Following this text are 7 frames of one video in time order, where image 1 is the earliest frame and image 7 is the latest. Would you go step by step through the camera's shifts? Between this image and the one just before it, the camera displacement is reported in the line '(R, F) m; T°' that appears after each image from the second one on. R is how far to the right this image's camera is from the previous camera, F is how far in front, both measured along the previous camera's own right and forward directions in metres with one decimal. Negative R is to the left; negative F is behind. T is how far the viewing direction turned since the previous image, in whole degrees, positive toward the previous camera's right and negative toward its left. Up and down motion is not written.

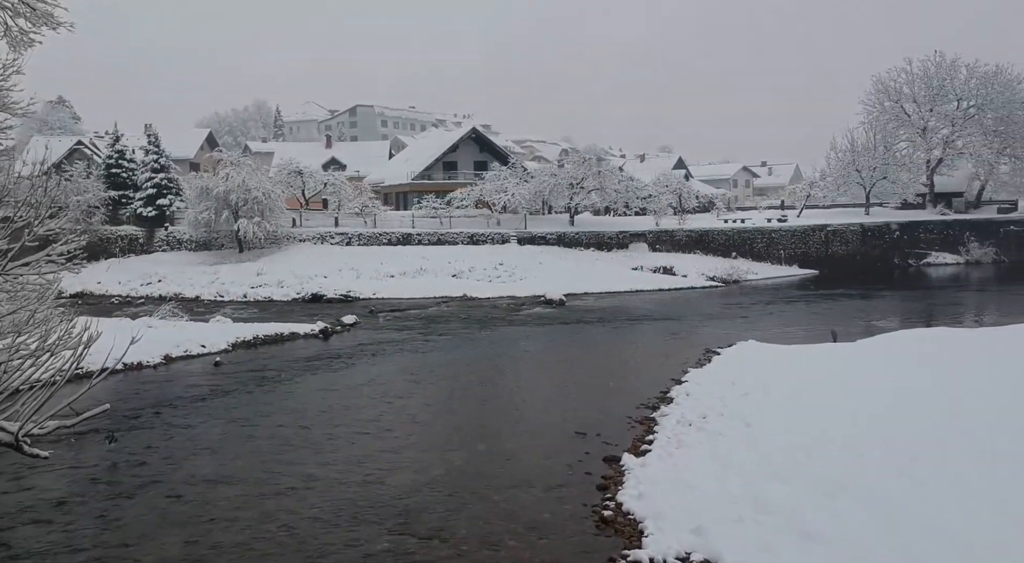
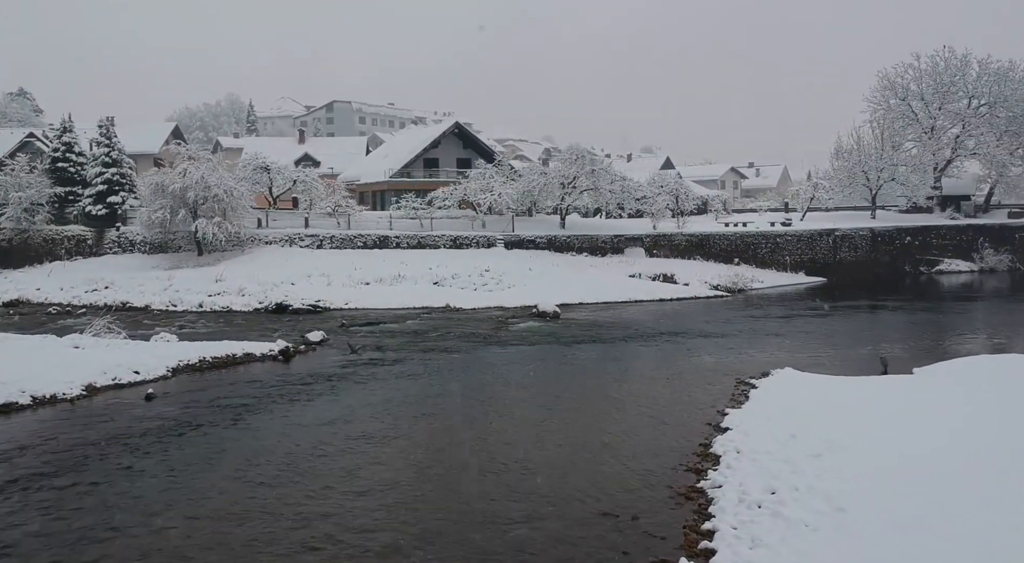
(-0.4, +3.2) m; +2°
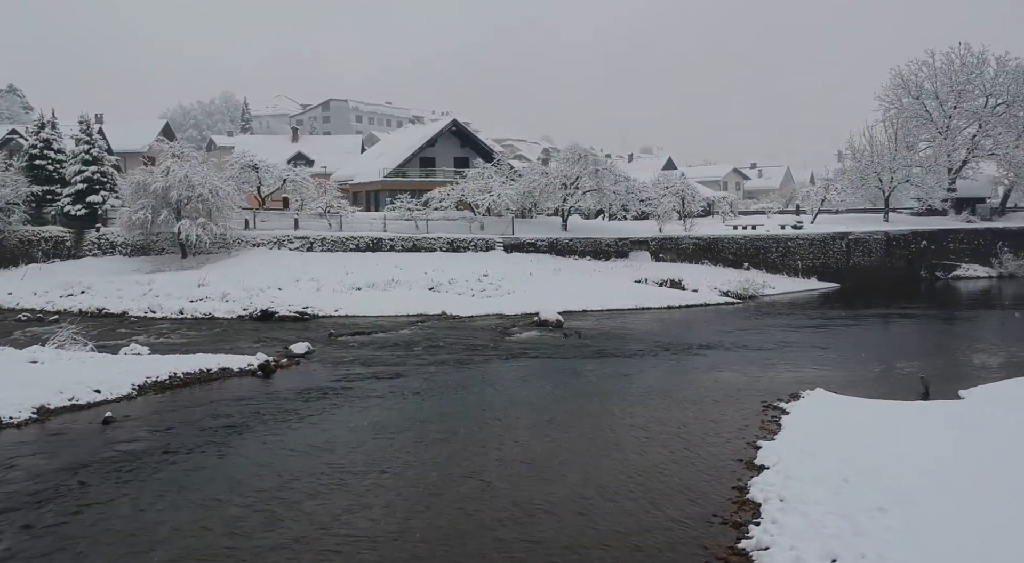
(-0.1, +1.7) m; 0°
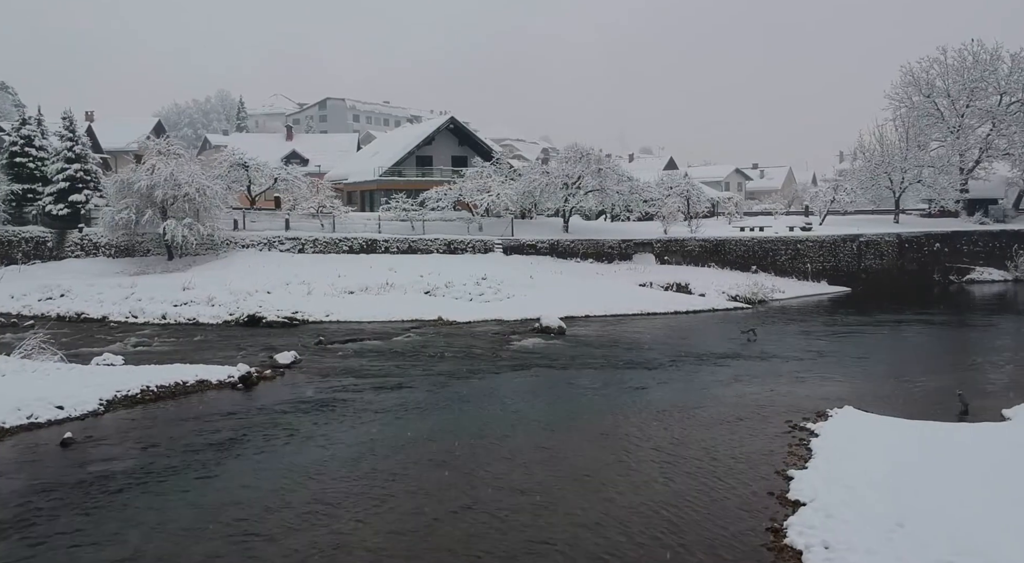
(-0.1, +1.3) m; 0°
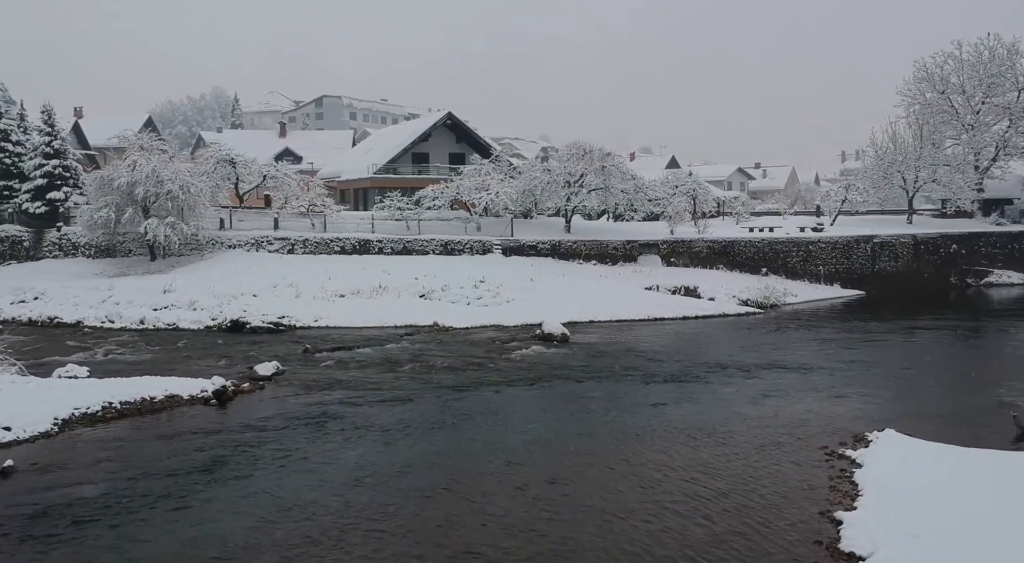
(-0.1, +1.5) m; 0°
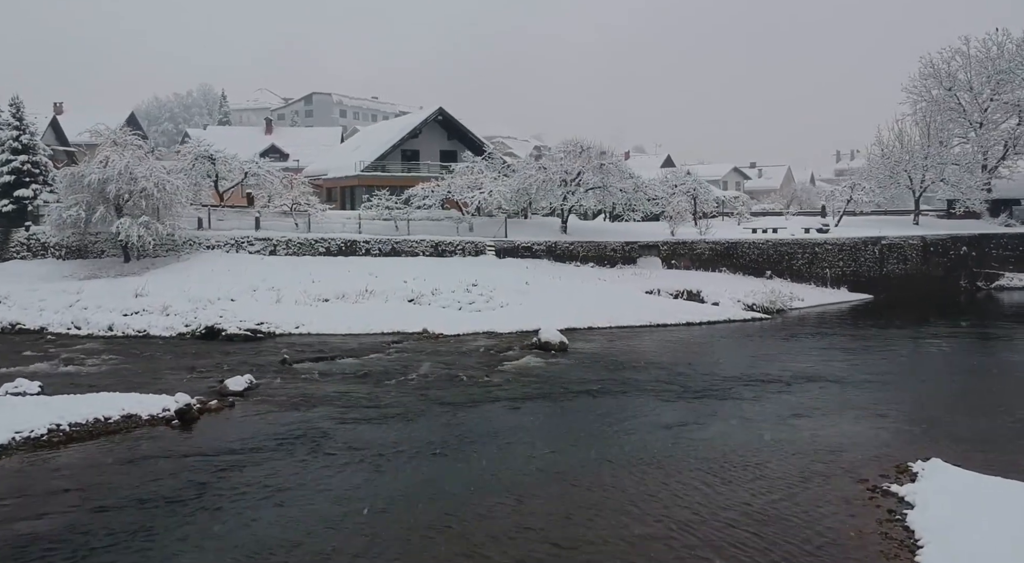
(-0.1, +1.5) m; +1°
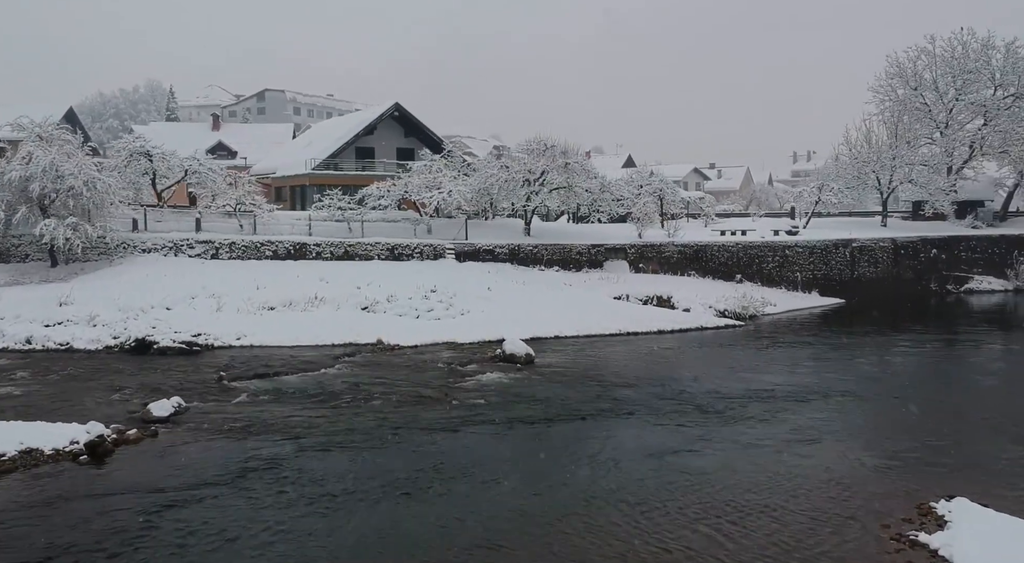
(0.0, +1.5) m; +3°
